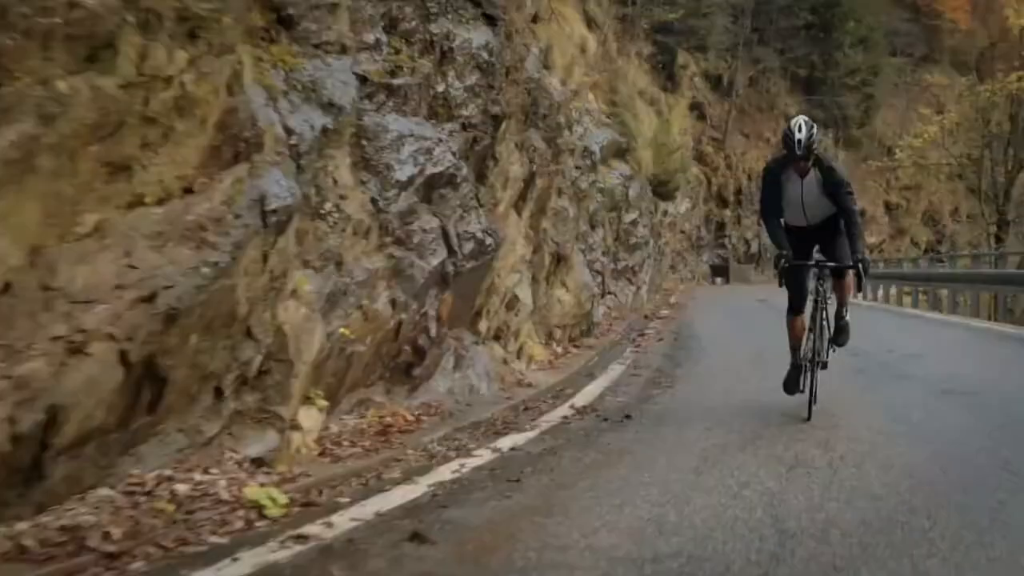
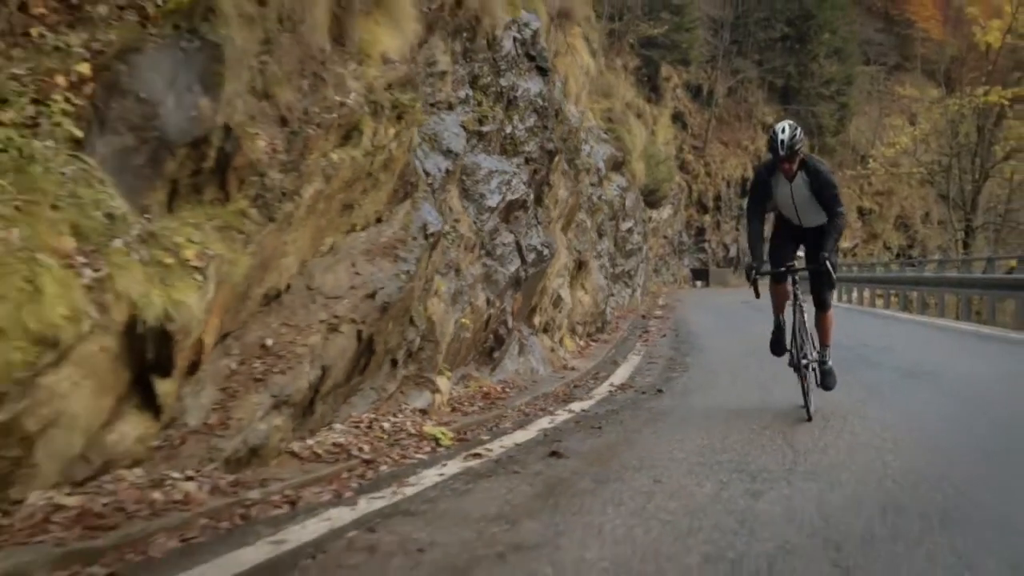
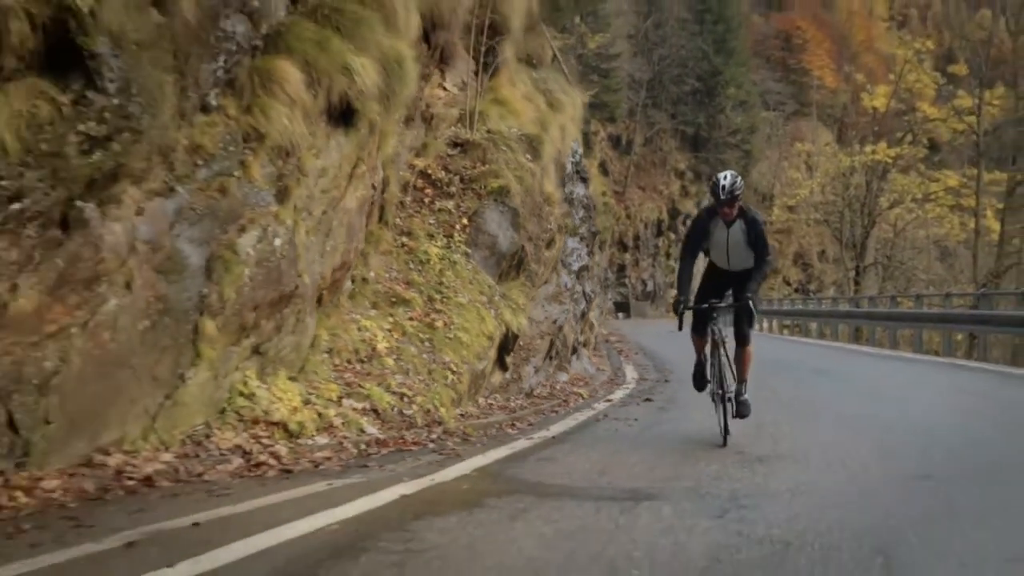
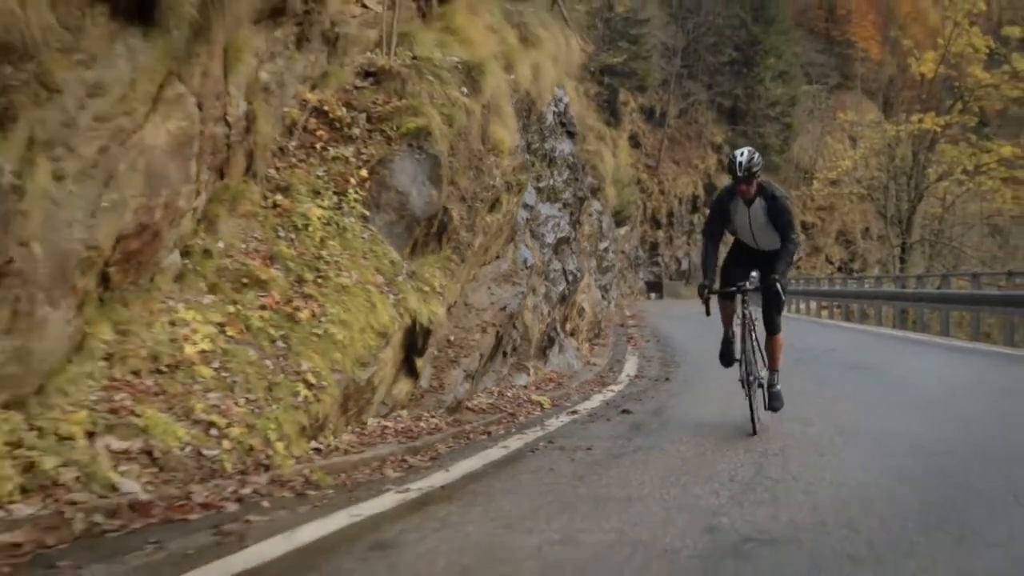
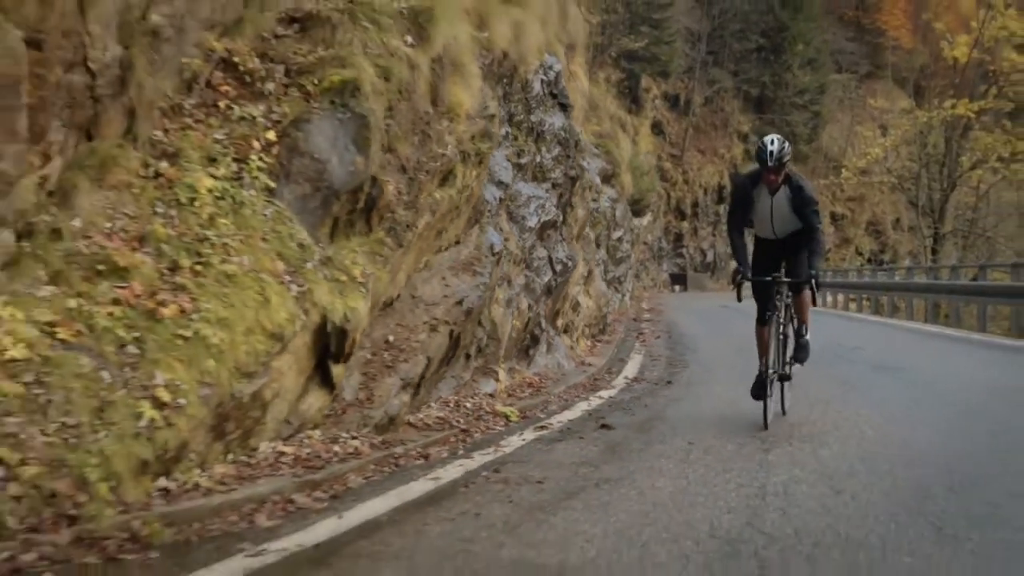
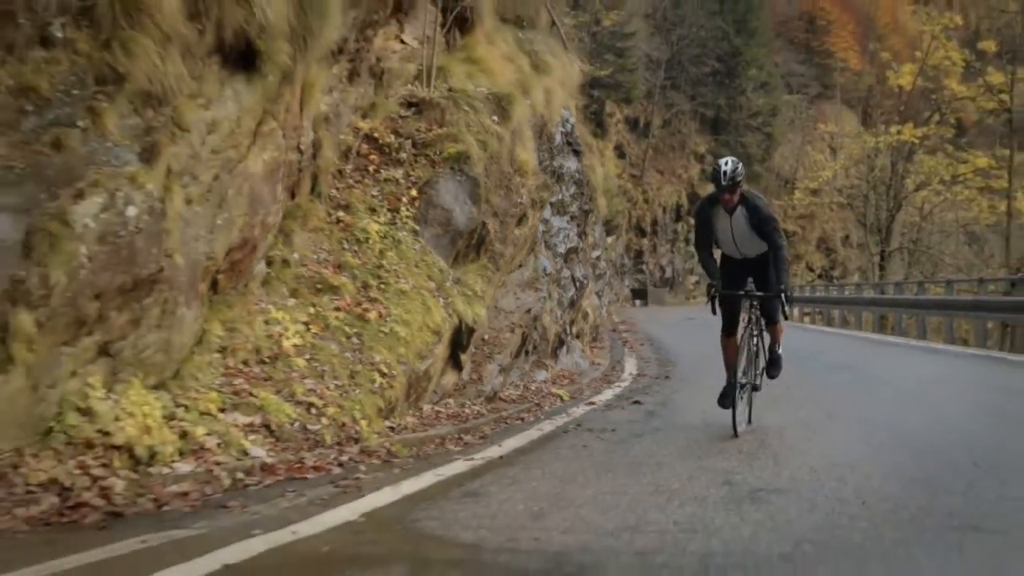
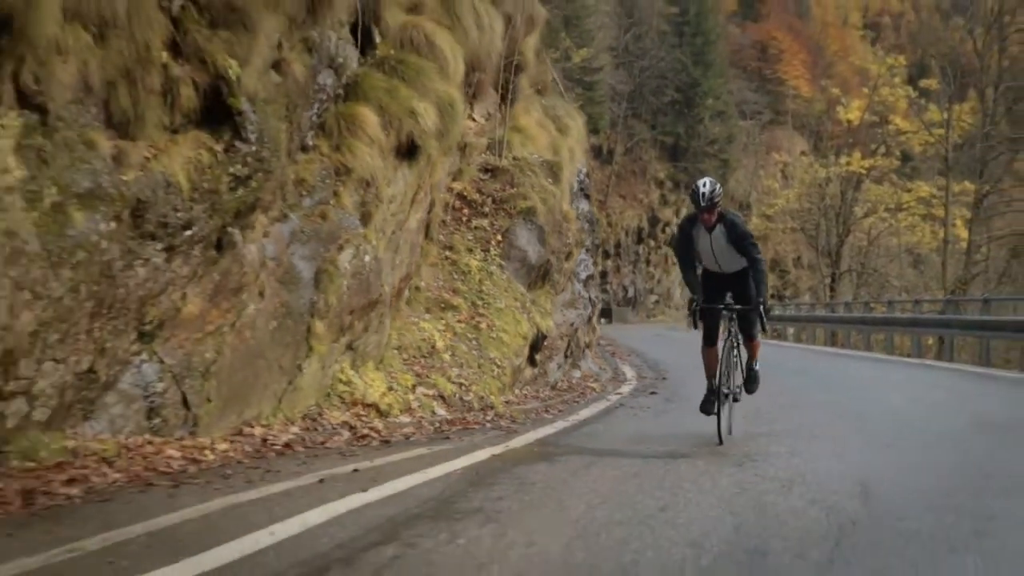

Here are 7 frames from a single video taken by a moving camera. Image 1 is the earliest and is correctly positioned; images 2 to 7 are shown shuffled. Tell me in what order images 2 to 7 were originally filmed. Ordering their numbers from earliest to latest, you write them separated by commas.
2, 5, 4, 6, 3, 7
